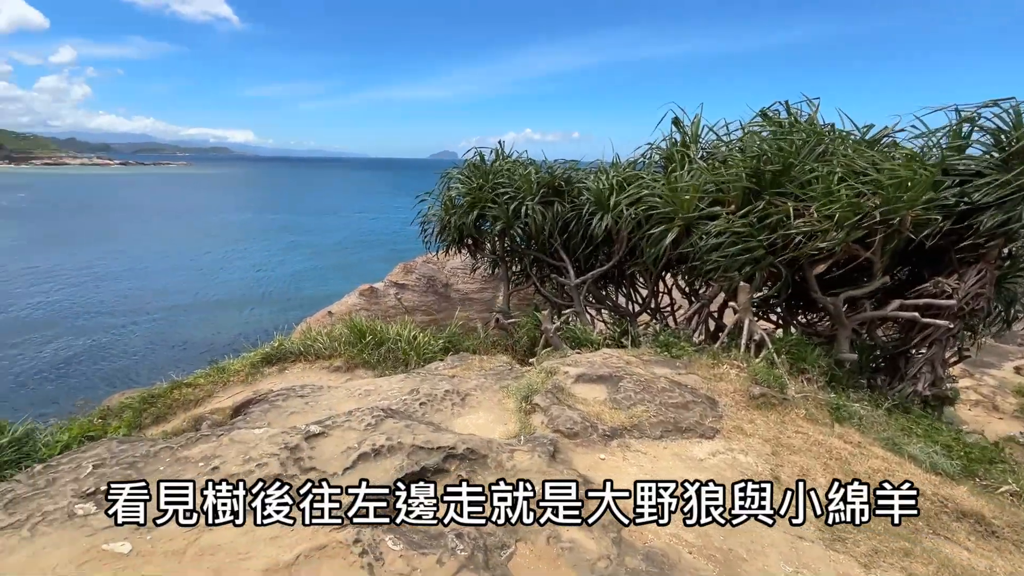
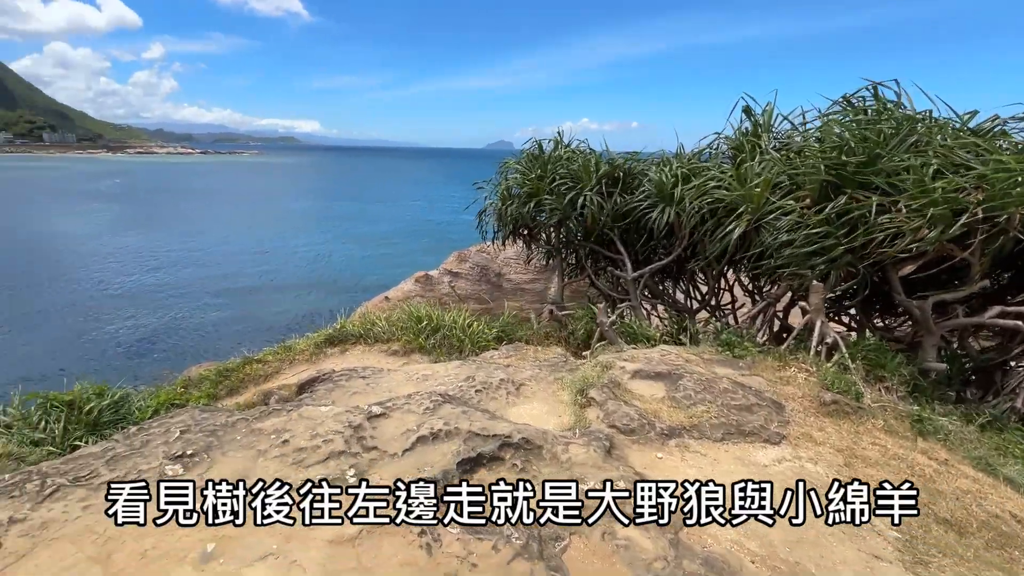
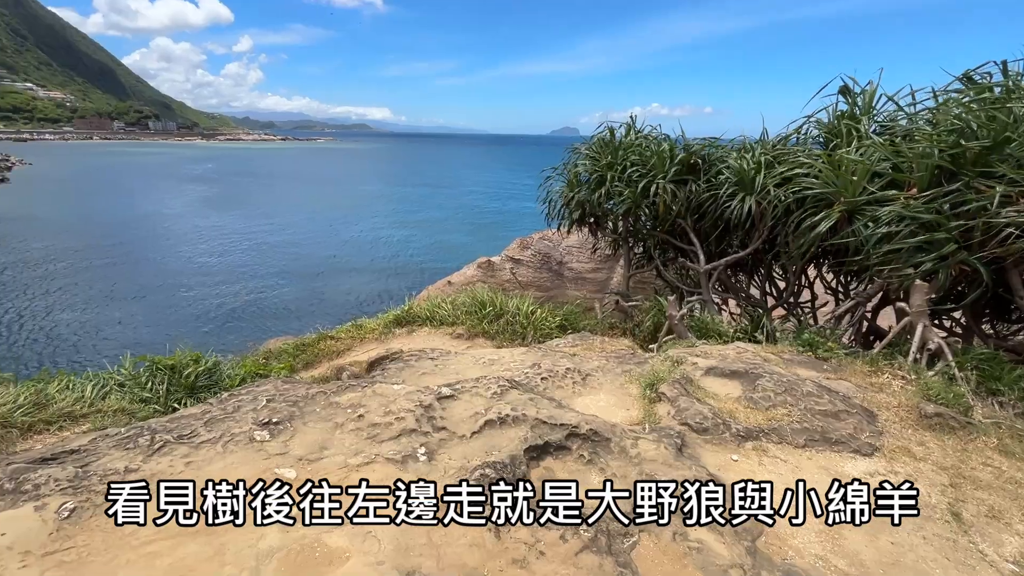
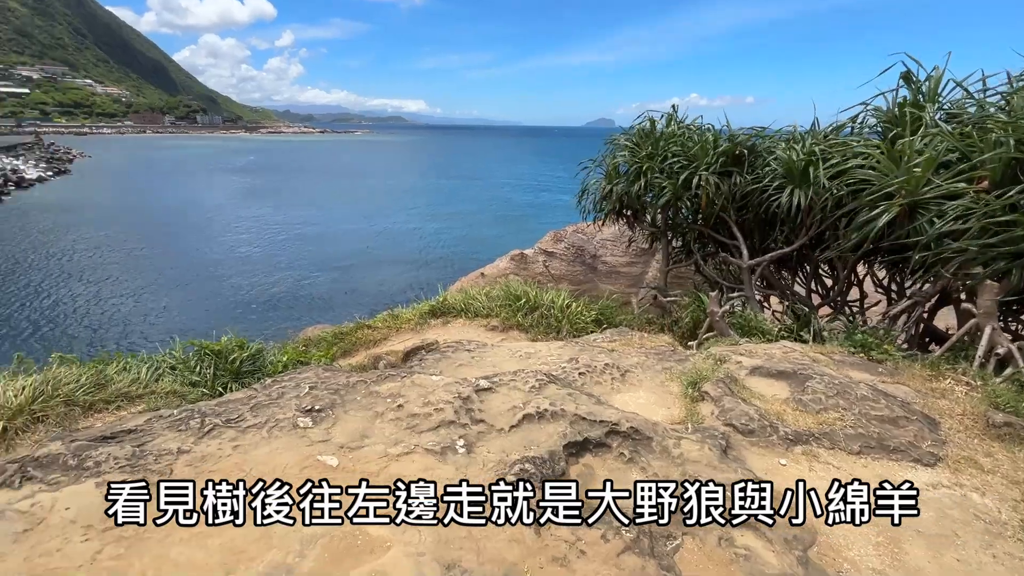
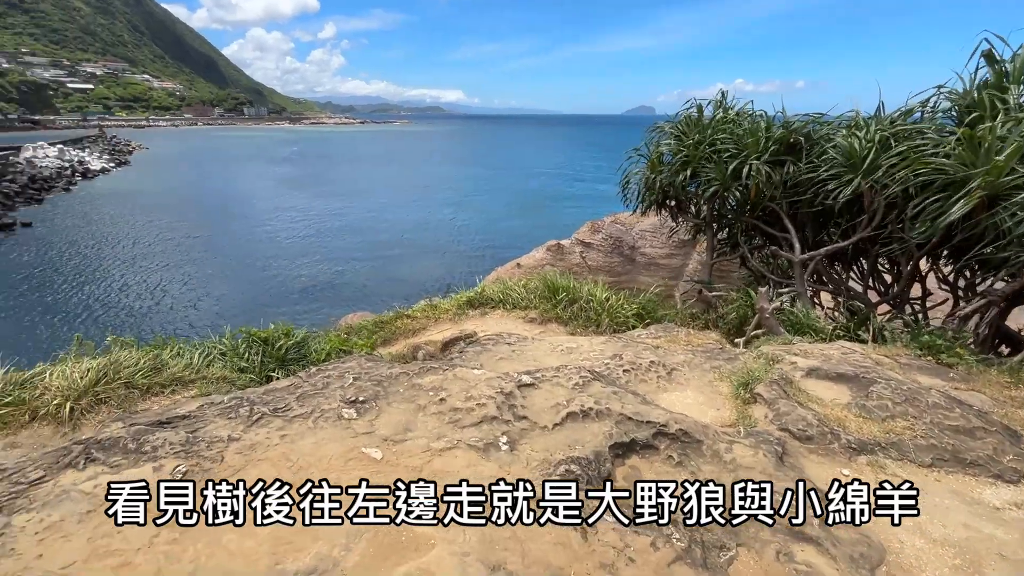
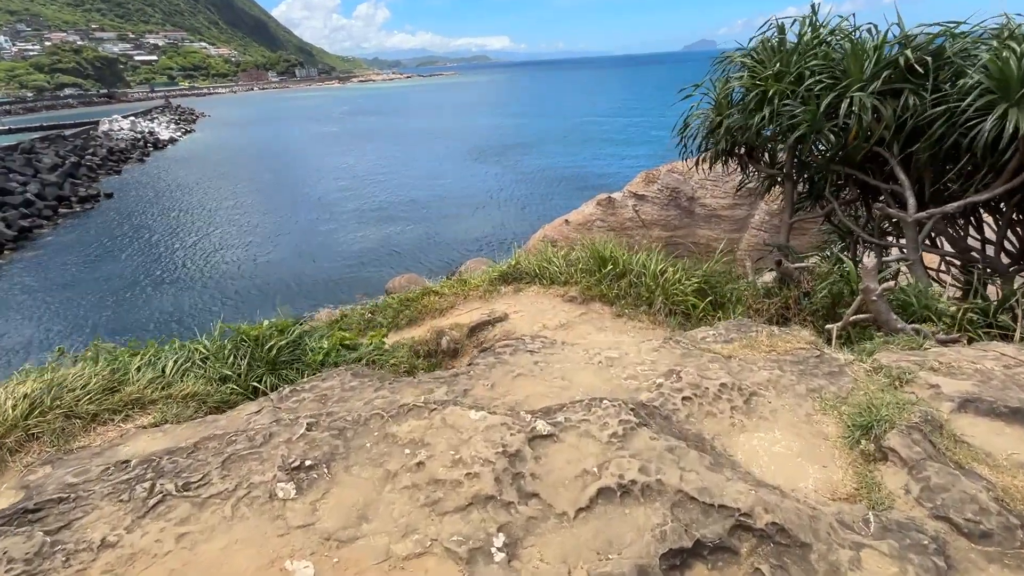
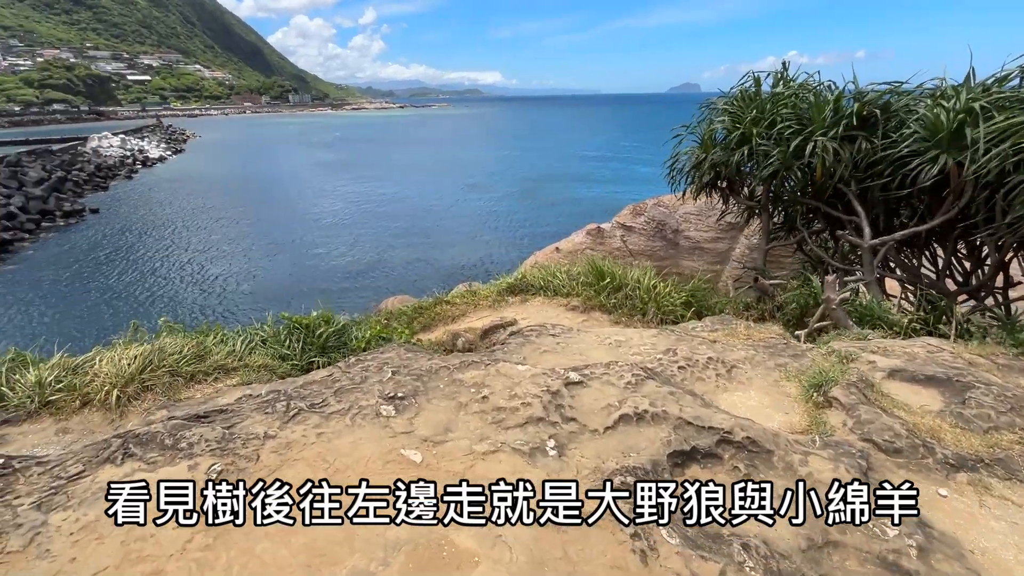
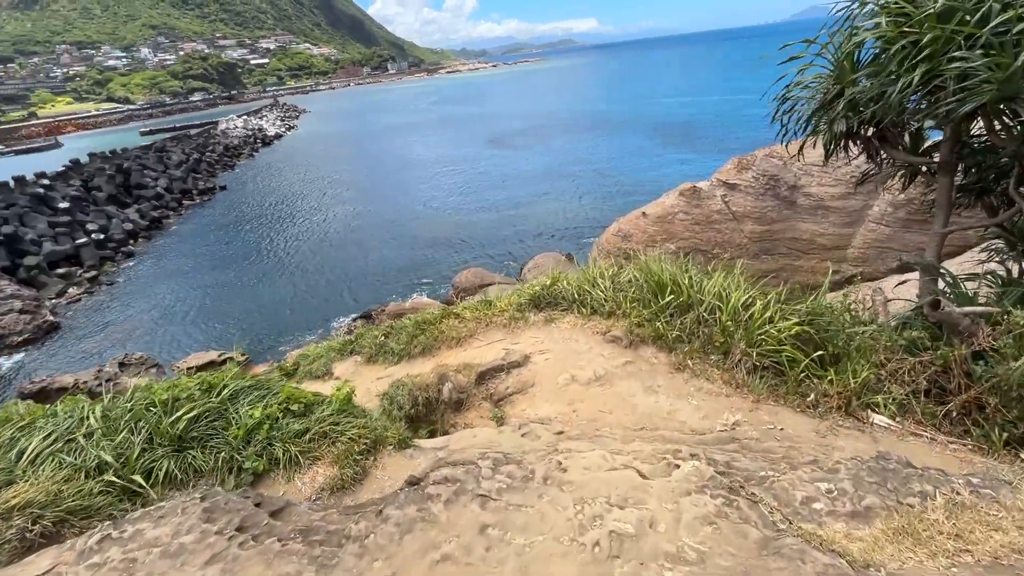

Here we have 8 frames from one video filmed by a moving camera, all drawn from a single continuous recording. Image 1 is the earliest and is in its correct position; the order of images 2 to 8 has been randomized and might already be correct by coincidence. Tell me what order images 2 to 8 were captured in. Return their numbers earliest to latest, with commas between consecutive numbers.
2, 3, 4, 5, 7, 6, 8
